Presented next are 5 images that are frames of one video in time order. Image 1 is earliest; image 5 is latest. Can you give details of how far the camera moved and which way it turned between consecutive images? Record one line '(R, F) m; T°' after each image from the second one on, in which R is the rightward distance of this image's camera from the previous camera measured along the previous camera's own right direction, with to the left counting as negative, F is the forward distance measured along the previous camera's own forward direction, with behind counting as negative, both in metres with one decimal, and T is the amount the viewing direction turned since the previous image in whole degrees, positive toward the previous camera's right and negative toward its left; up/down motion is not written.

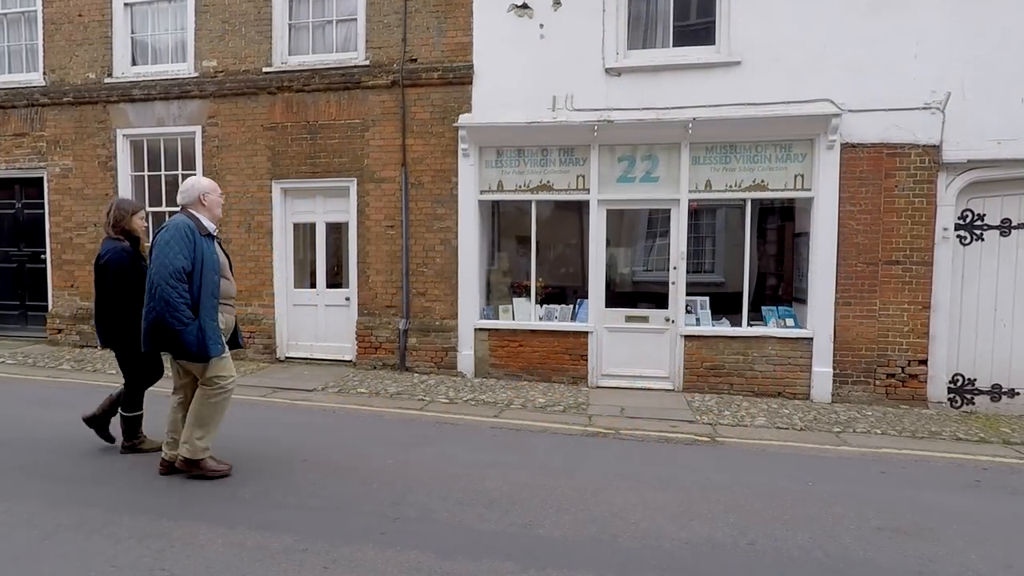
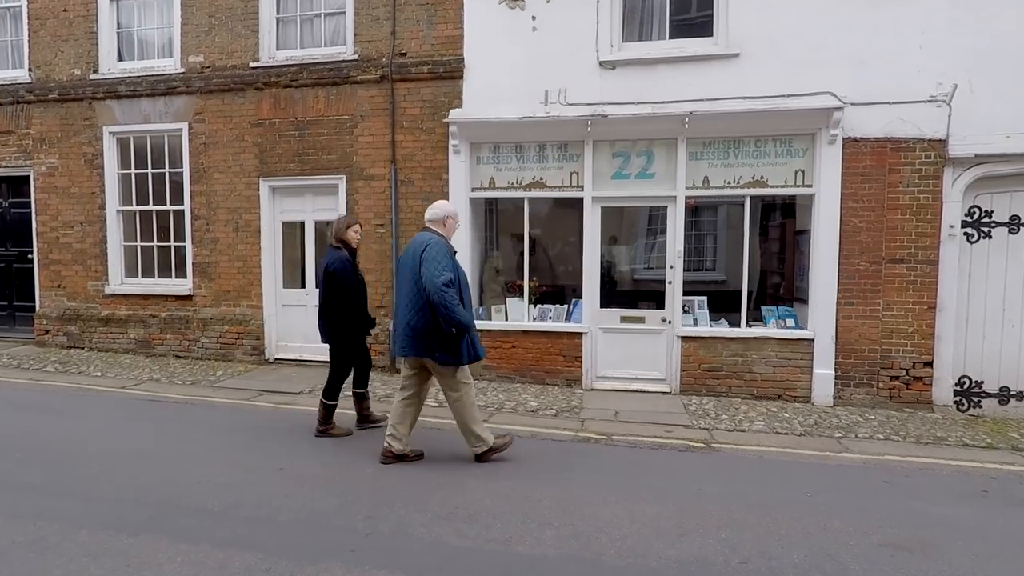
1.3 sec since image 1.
(+0.2, +0.2) m; 0°
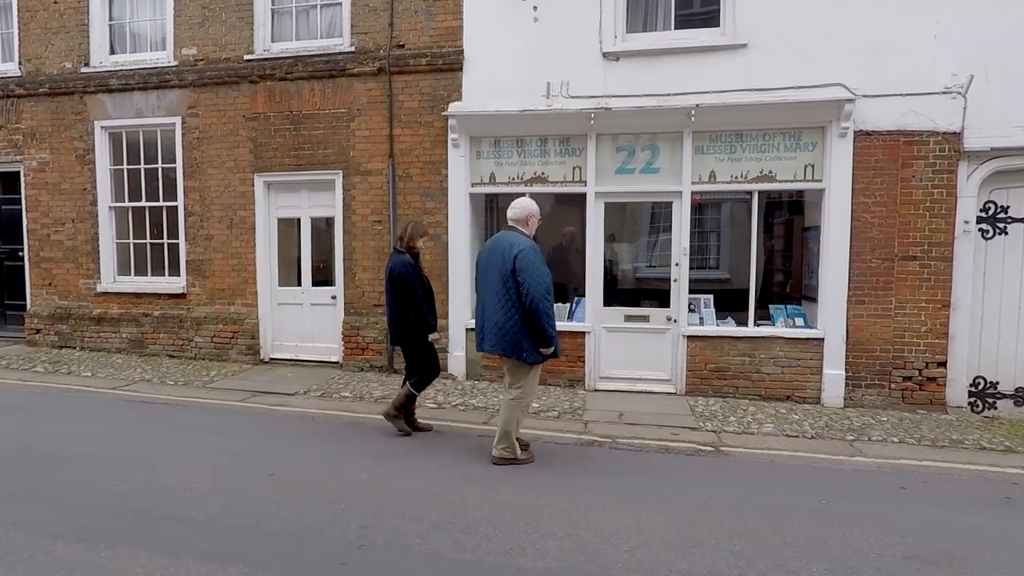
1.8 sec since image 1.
(0.0, +0.2) m; 0°
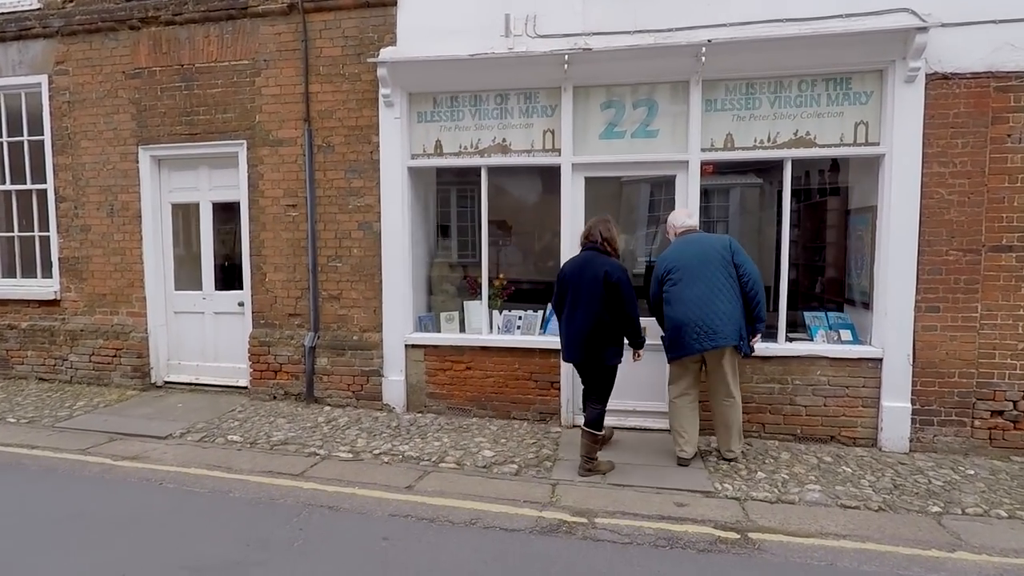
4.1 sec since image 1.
(+0.5, +1.8) m; 0°
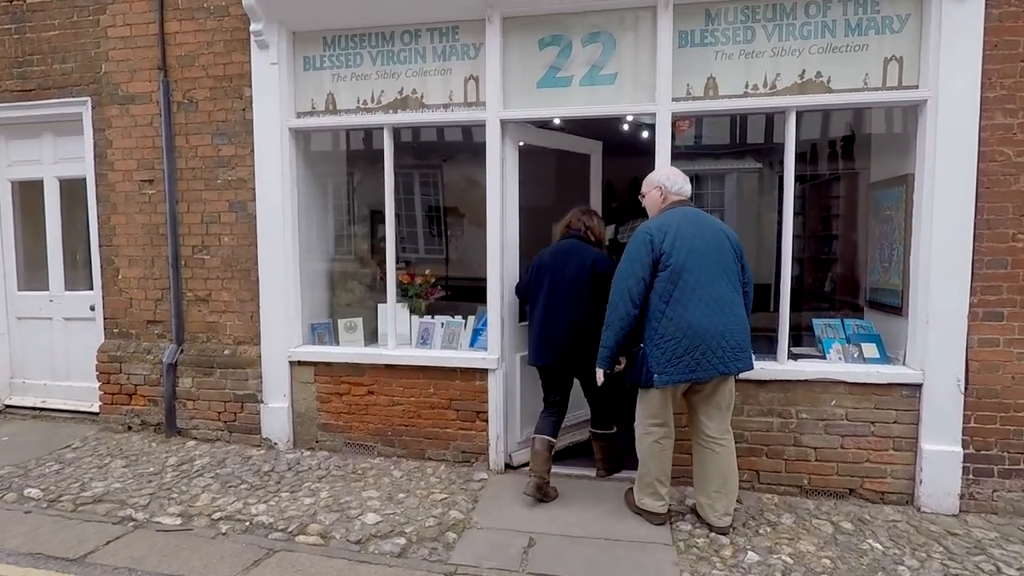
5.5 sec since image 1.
(+0.7, +1.4) m; 0°
